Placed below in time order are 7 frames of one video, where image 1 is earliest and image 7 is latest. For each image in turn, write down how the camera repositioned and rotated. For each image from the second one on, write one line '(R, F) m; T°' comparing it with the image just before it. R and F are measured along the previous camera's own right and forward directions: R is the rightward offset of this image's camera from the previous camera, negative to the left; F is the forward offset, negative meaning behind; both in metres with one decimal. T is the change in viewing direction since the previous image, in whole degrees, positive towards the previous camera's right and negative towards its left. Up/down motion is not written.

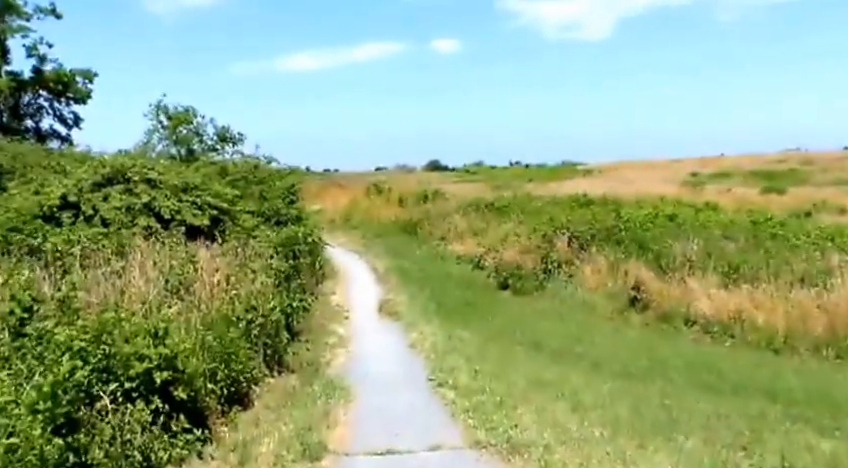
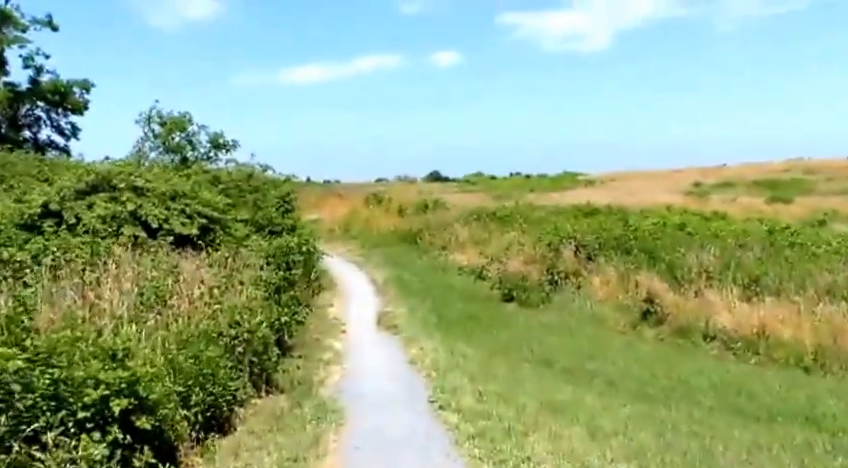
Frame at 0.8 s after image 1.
(0.0, +1.1) m; 0°
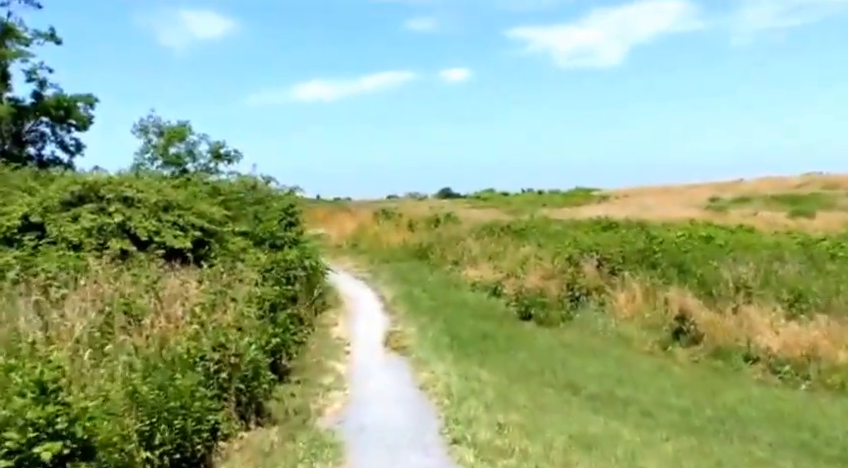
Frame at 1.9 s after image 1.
(0.0, +1.5) m; -1°
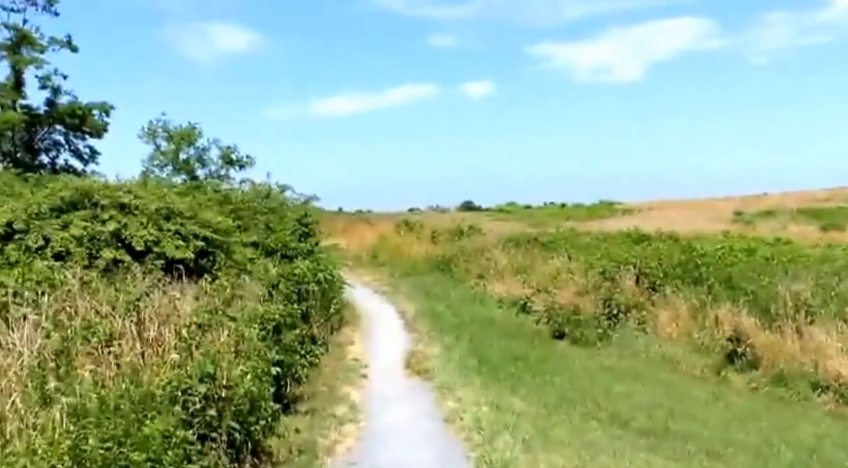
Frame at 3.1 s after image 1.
(-0.1, +1.7) m; -1°
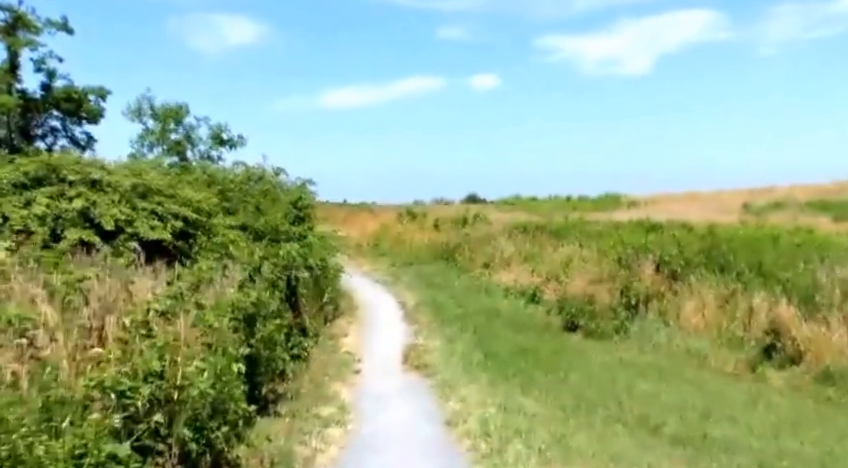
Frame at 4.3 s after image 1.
(+0.1, +1.6) m; 0°
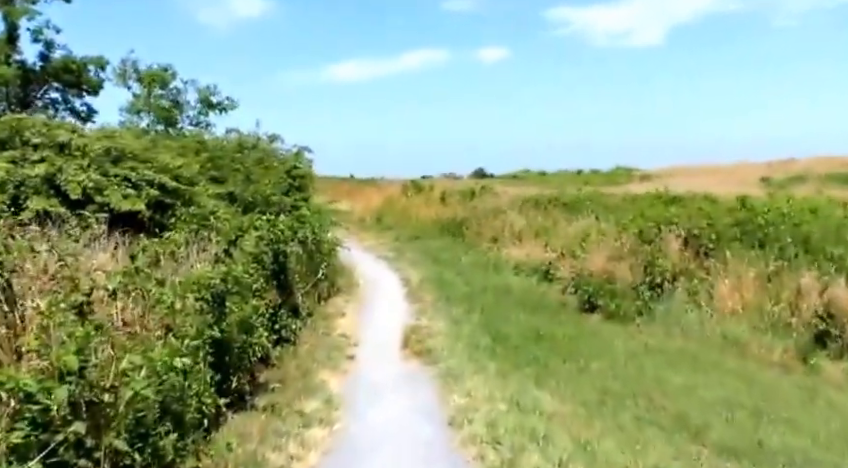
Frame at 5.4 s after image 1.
(+0.1, +1.7) m; -1°
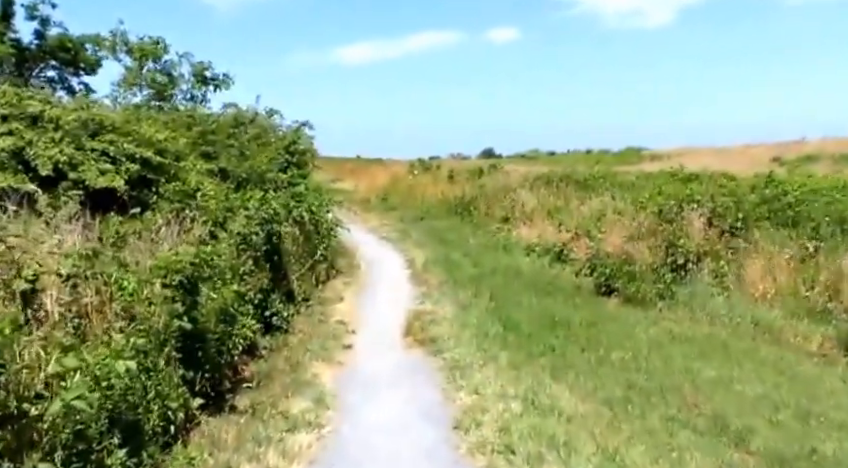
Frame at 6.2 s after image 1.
(+0.1, +1.1) m; -1°
